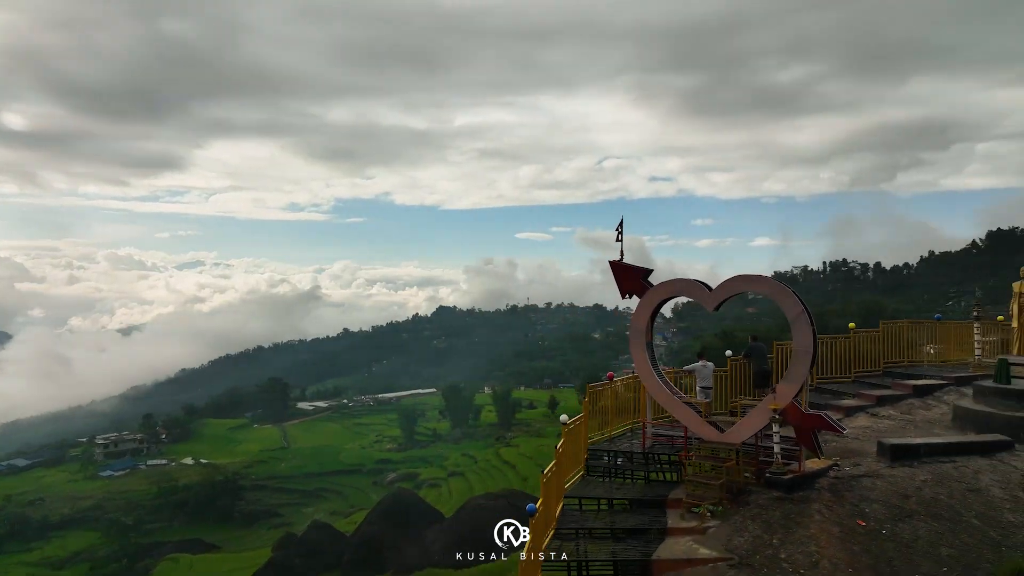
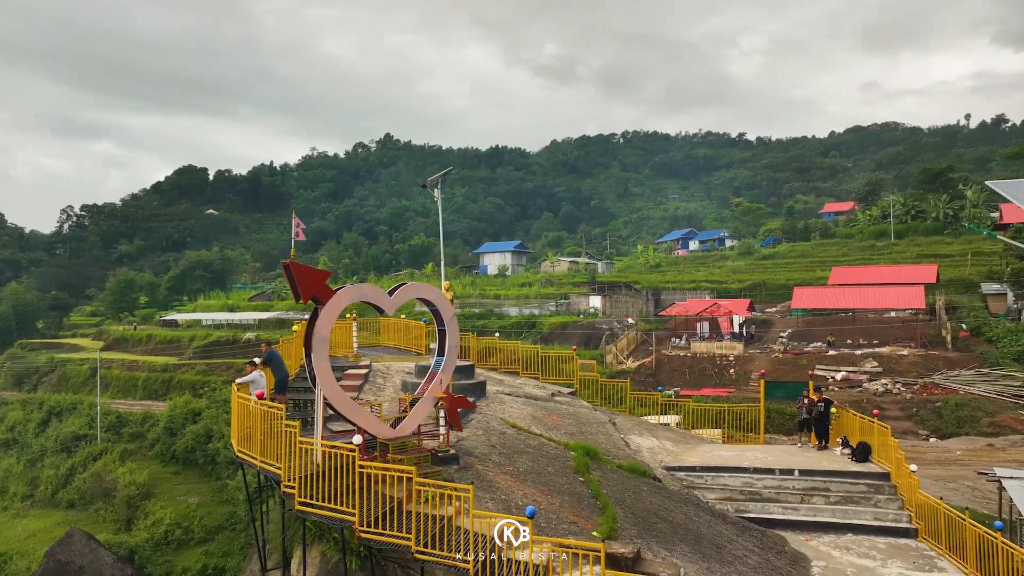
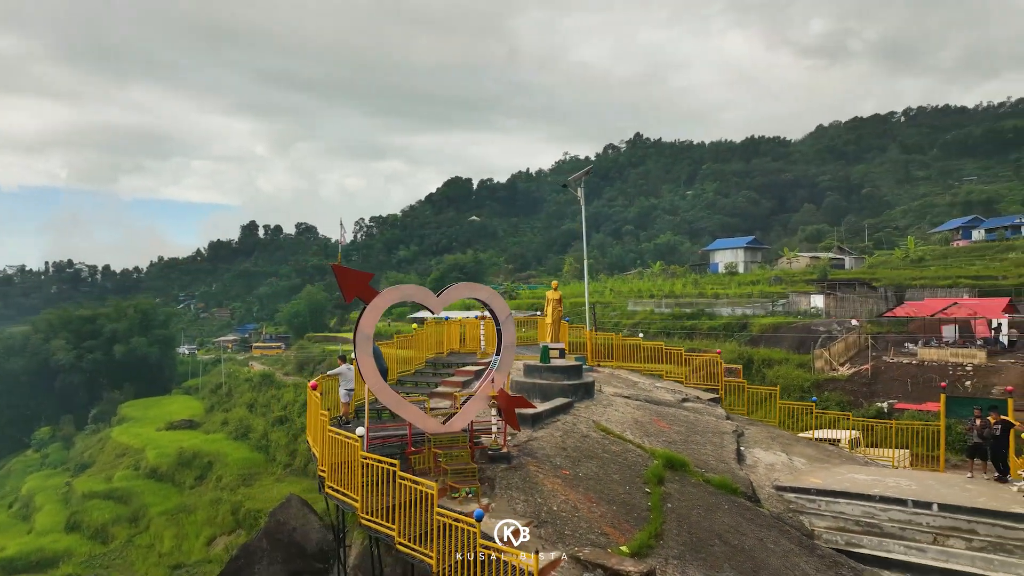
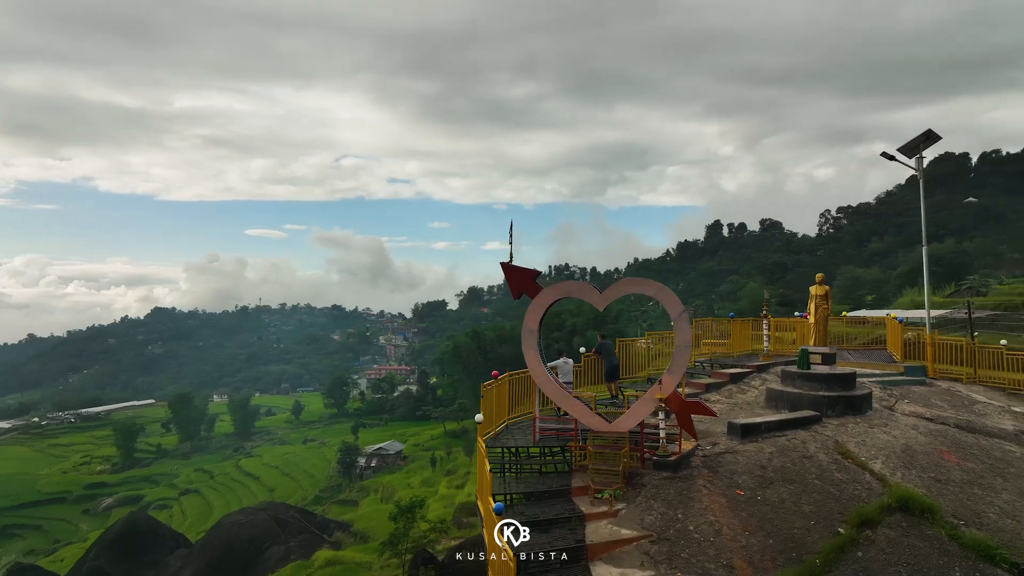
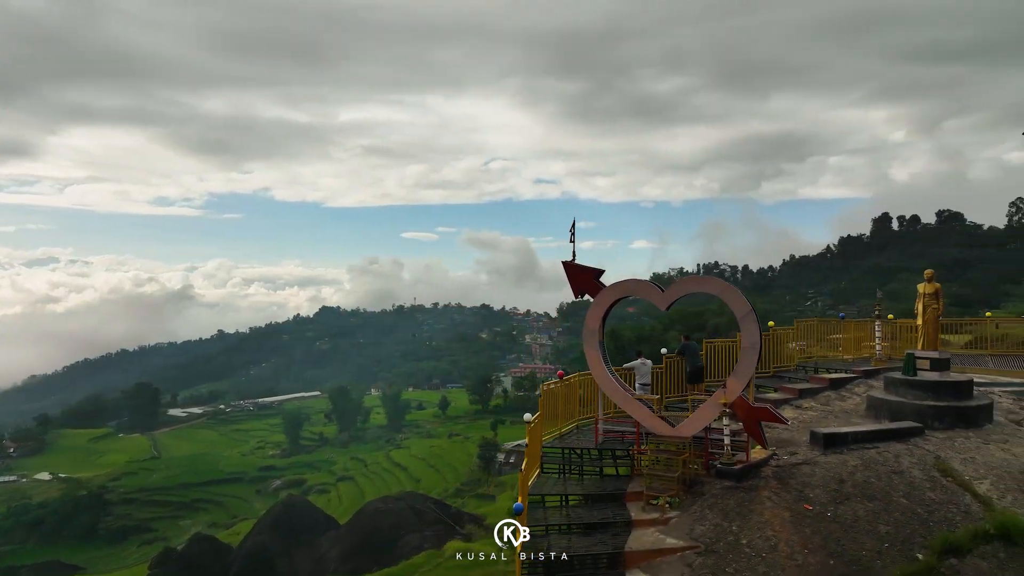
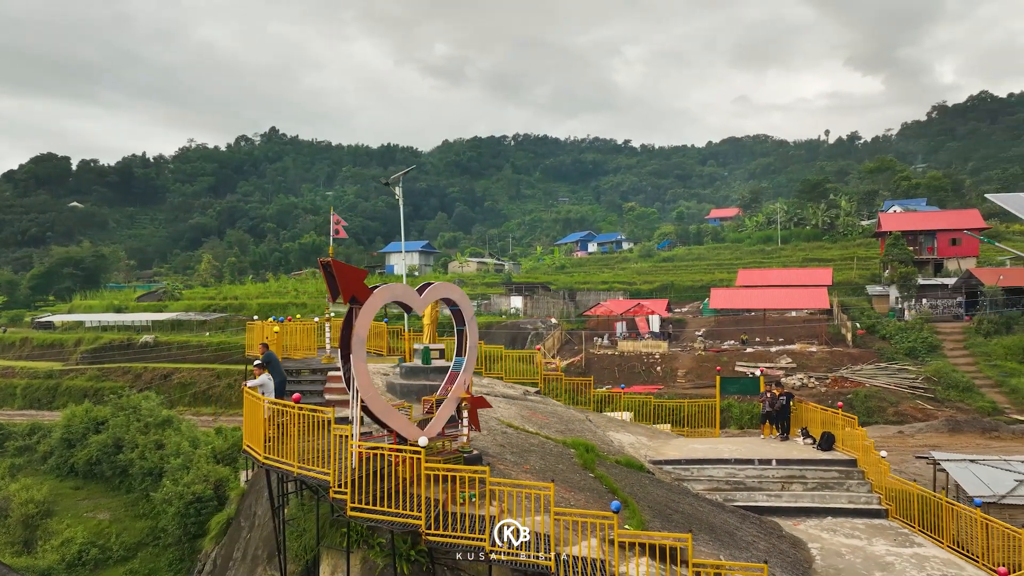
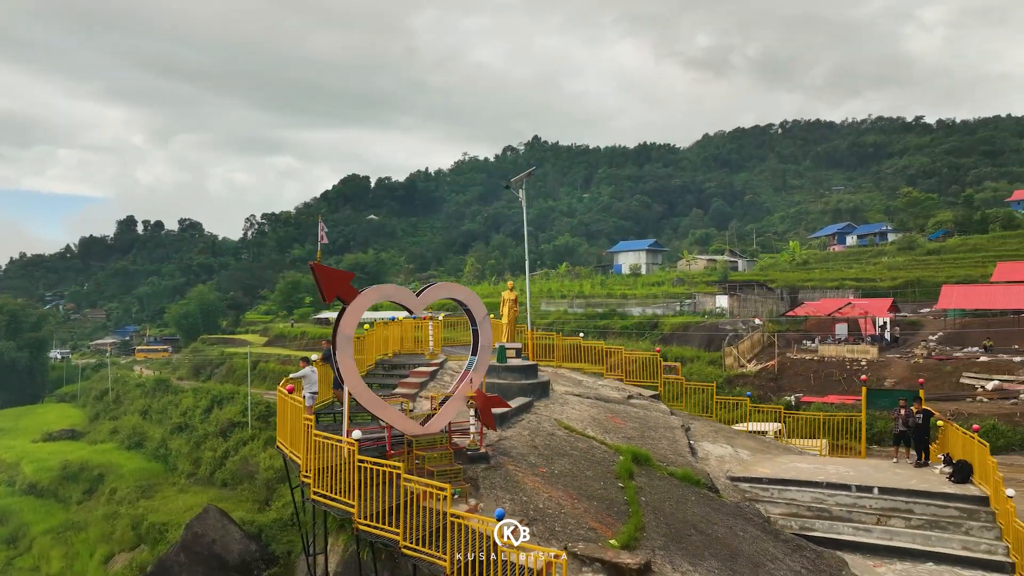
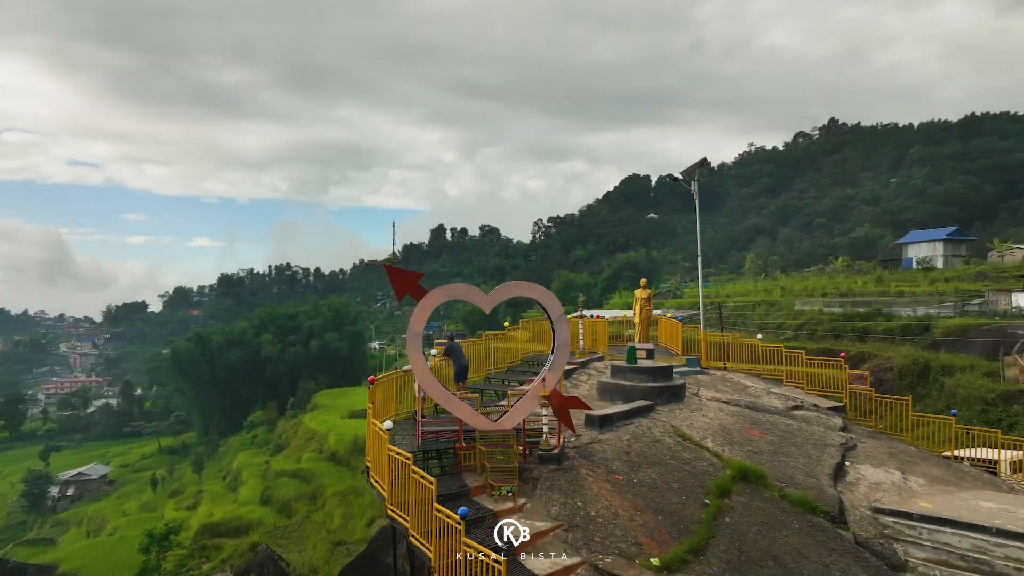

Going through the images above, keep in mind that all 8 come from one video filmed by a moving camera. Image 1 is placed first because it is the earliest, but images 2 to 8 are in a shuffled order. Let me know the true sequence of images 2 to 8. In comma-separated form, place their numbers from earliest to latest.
5, 4, 8, 3, 7, 2, 6
